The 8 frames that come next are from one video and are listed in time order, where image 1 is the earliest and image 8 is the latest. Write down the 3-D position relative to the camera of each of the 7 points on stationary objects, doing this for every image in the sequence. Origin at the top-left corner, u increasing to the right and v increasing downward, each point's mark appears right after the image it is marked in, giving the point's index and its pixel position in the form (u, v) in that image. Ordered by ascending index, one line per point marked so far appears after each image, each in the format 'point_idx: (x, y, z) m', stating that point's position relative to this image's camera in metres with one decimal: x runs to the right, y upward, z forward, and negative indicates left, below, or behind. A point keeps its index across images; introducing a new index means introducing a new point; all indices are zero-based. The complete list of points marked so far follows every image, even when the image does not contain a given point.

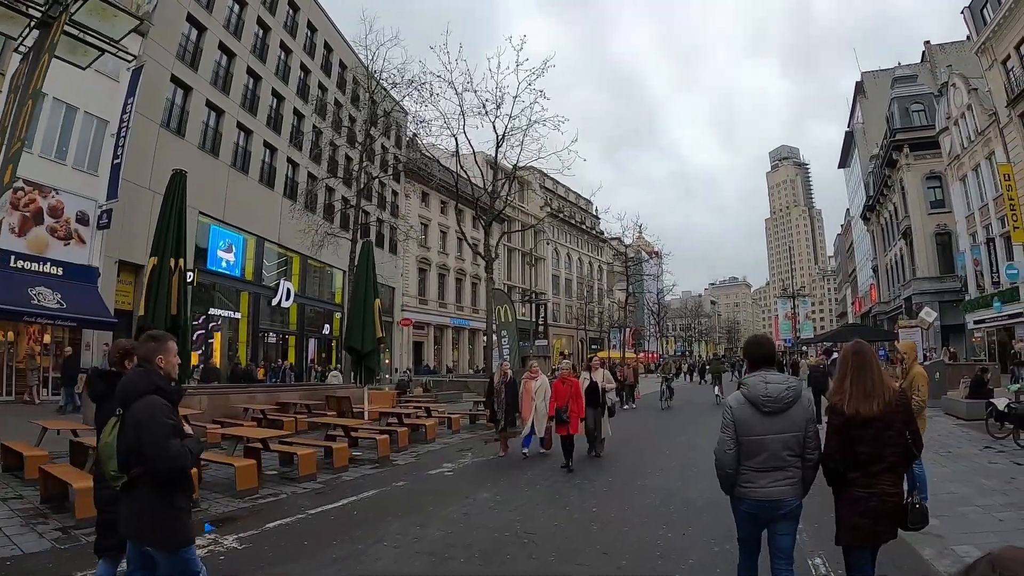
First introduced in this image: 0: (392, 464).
0: (-3.4, -5.1, +16.8) m
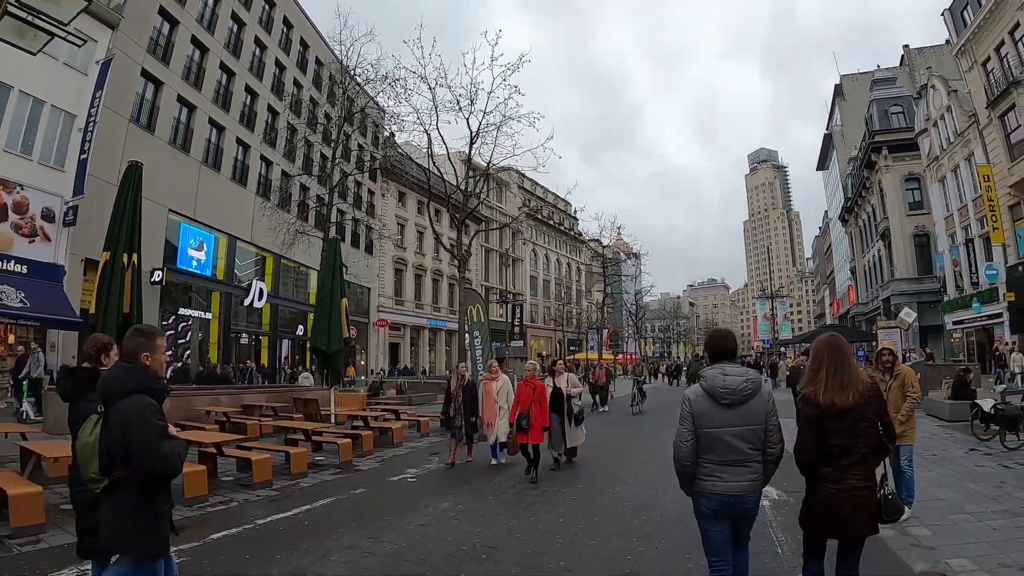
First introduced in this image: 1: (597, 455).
0: (-4.3, -5.0, +15.9) m
1: (+1.9, -3.9, +13.5) m
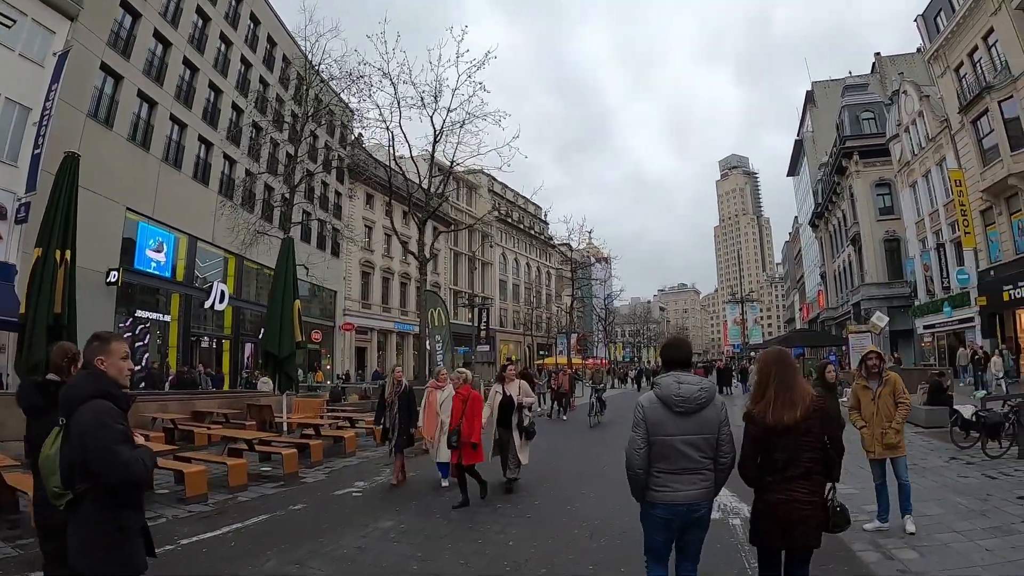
0: (-5.3, -4.9, +14.7) m
1: (+0.9, -3.8, +12.5) m
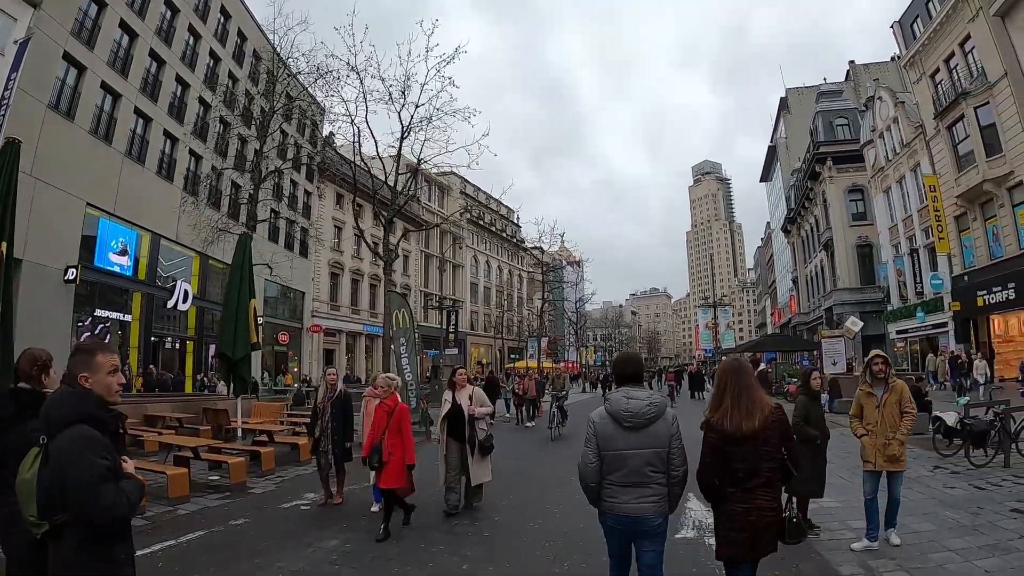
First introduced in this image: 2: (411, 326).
0: (-6.2, -4.8, +13.6) m
1: (+0.2, -3.8, +11.7) m
2: (-3.4, -1.3, +19.5) m
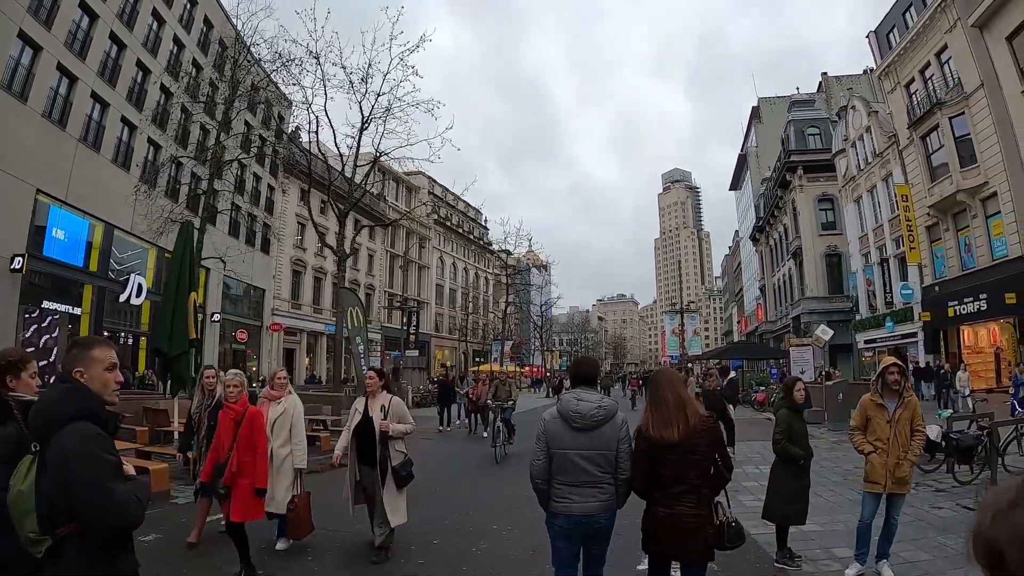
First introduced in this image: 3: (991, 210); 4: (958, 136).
0: (-7.2, -4.5, +12.2) m
1: (-0.7, -3.7, +10.7) m
2: (-4.6, -1.1, +18.3) m
3: (+15.1, +2.4, +18.3) m
4: (+14.8, +5.1, +19.4) m
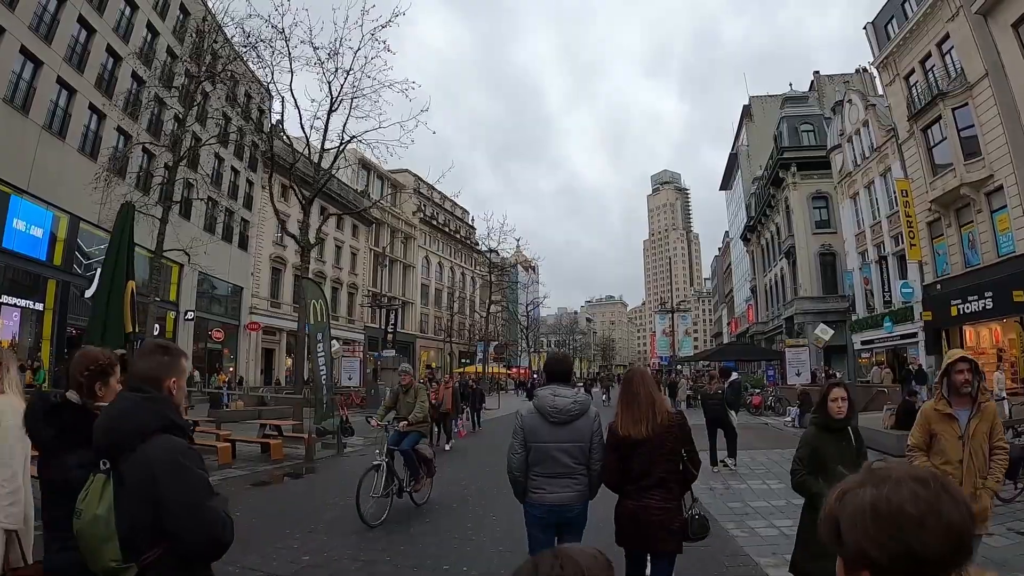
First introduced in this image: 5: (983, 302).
0: (-7.5, -4.3, +11.1) m
1: (-1.0, -3.5, +9.7) m
2: (-5.1, -0.9, +17.3) m
3: (+14.6, +2.5, +17.7) m
4: (+14.4, +5.1, +18.8) m
5: (+14.0, -0.5, +17.4) m
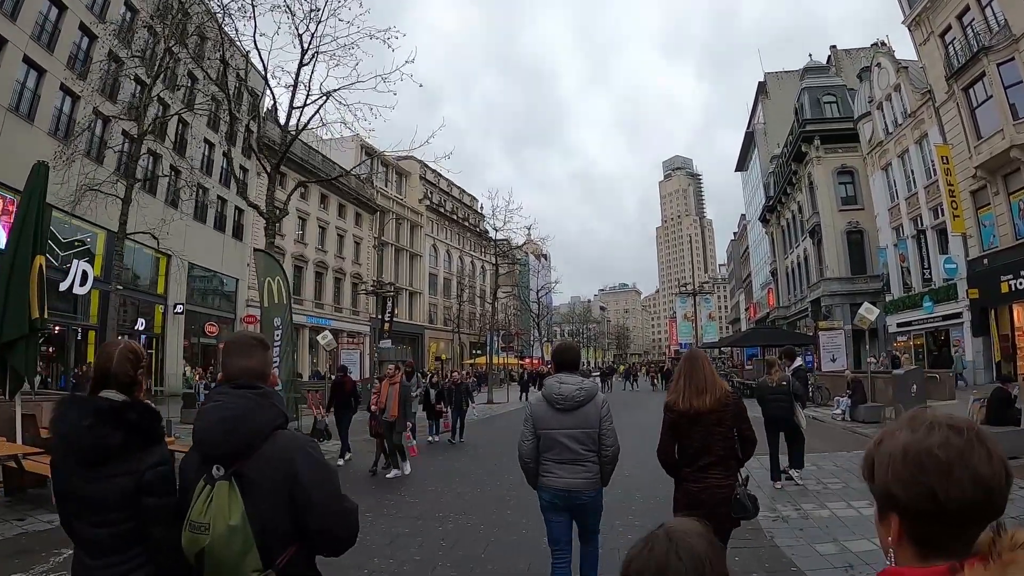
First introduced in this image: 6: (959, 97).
0: (-7.4, -4.1, +10.1) m
1: (-0.9, -3.2, +8.6) m
2: (-4.9, -0.6, +16.2) m
3: (+14.7, +3.2, +16.2) m
4: (+14.5, +5.8, +17.2) m
5: (+14.1, +0.2, +15.9) m
6: (+14.5, +6.2, +19.2) m
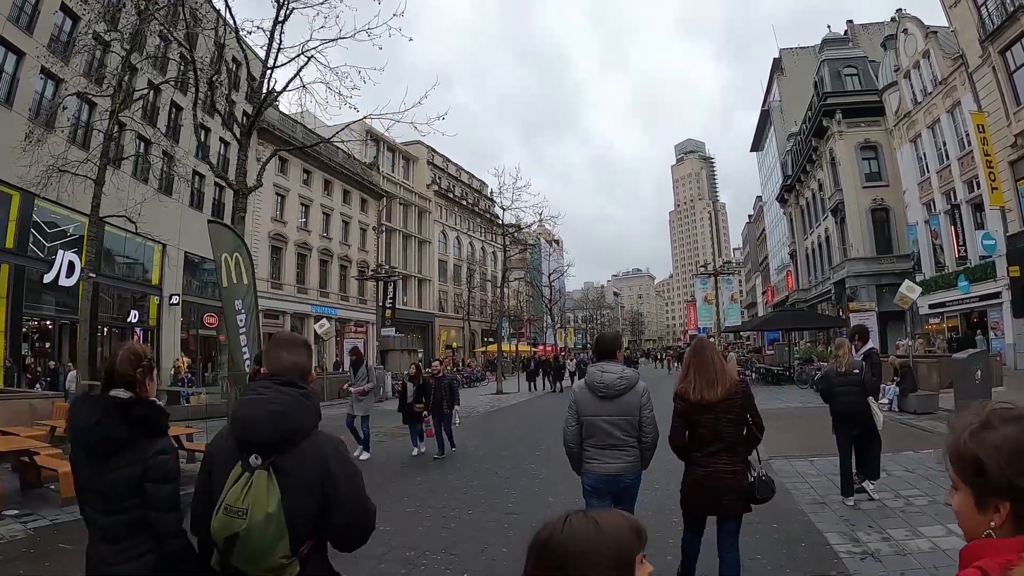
0: (-7.2, -3.9, +9.5) m
1: (-0.8, -2.9, +7.9) m
2: (-4.7, -0.3, +15.5) m
3: (+14.9, +3.8, +15.0) m
4: (+14.6, +6.4, +16.0) m
5: (+14.3, +0.9, +14.9) m
6: (+14.7, +6.8, +18.1) m
